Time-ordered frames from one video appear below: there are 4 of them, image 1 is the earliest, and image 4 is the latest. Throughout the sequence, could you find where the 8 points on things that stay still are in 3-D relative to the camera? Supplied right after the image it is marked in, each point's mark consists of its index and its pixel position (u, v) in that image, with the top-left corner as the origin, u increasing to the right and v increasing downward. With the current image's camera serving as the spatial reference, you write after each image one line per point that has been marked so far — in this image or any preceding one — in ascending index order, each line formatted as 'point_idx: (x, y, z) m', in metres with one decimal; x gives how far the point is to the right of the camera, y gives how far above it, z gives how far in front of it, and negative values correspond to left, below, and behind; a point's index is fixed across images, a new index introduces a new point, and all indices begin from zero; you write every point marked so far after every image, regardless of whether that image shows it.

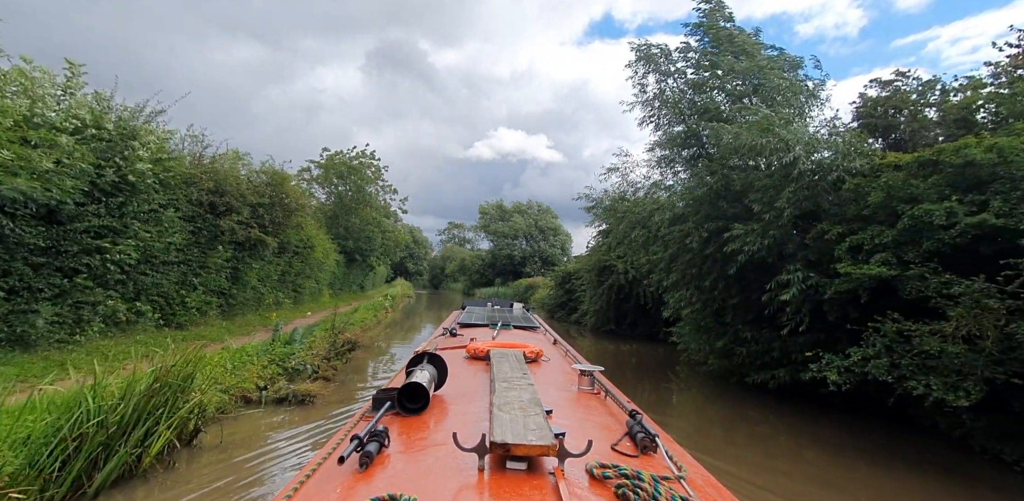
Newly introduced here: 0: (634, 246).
0: (+2.9, +0.1, +13.2) m
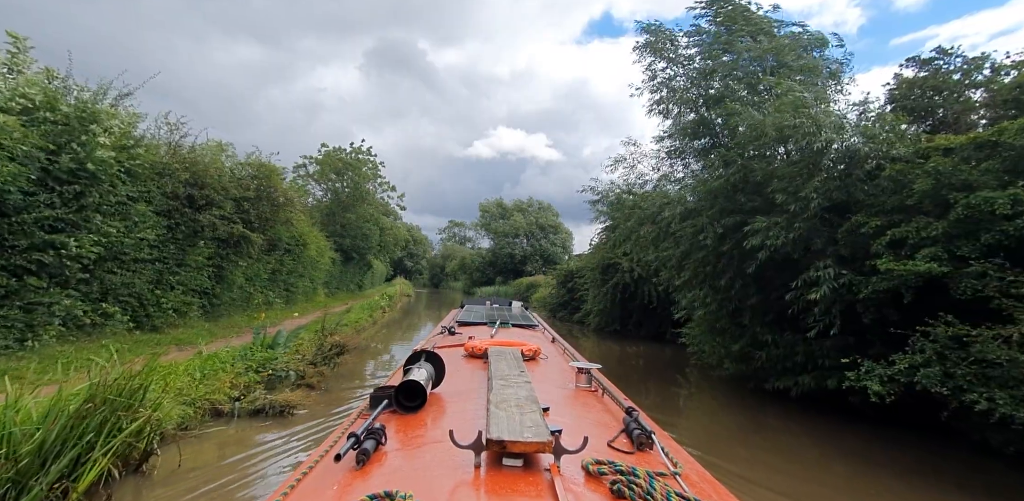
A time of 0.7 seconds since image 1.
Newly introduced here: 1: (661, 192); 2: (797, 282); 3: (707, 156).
0: (+3.0, +0.2, +12.5) m
1: (+3.1, +1.2, +11.6) m
2: (+3.9, -0.4, +7.5) m
3: (+3.8, +1.8, +10.5) m
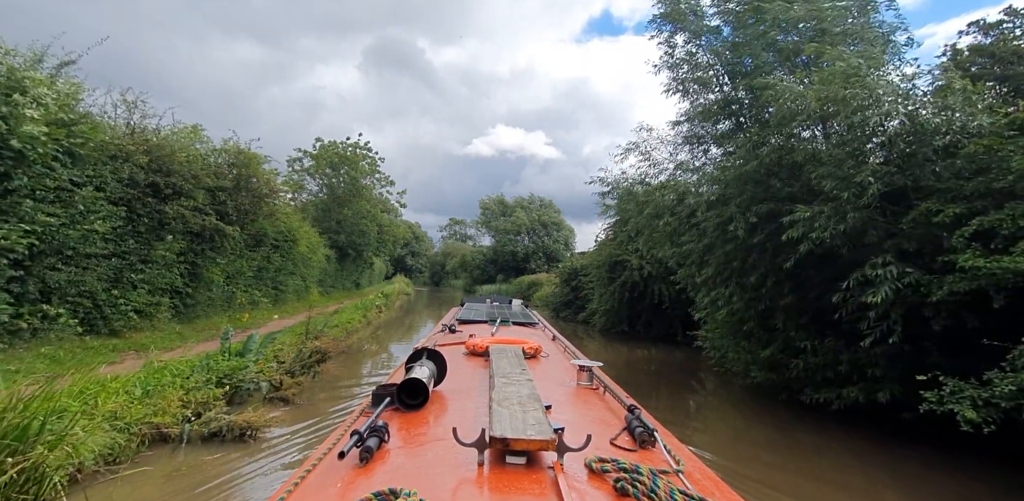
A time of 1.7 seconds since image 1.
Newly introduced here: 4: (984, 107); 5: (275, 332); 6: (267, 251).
0: (+3.0, +0.3, +11.4) m
1: (+3.2, +1.3, +10.5) m
2: (+4.0, -0.4, +6.4) m
3: (+3.8, +1.9, +9.4) m
4: (+5.3, +1.6, +6.1) m
5: (-4.5, -1.5, +10.3) m
6: (-7.1, 0.0, +15.9) m
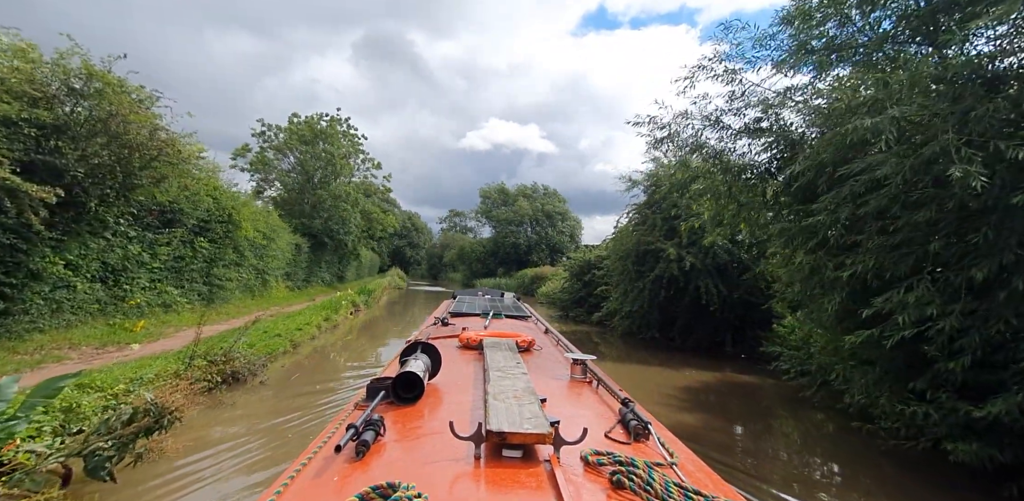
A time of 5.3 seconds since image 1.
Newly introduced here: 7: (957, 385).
0: (+3.1, +0.6, +7.3) m
1: (+3.3, +1.6, +6.4) m
2: (+4.0, -0.1, +2.4) m
3: (+3.9, +2.1, +5.3) m
4: (+5.3, +1.8, +2.0) m
5: (-4.4, -1.3, +6.3) m
6: (-7.0, +0.3, +11.8) m
7: (+4.2, -1.3, +5.1) m
